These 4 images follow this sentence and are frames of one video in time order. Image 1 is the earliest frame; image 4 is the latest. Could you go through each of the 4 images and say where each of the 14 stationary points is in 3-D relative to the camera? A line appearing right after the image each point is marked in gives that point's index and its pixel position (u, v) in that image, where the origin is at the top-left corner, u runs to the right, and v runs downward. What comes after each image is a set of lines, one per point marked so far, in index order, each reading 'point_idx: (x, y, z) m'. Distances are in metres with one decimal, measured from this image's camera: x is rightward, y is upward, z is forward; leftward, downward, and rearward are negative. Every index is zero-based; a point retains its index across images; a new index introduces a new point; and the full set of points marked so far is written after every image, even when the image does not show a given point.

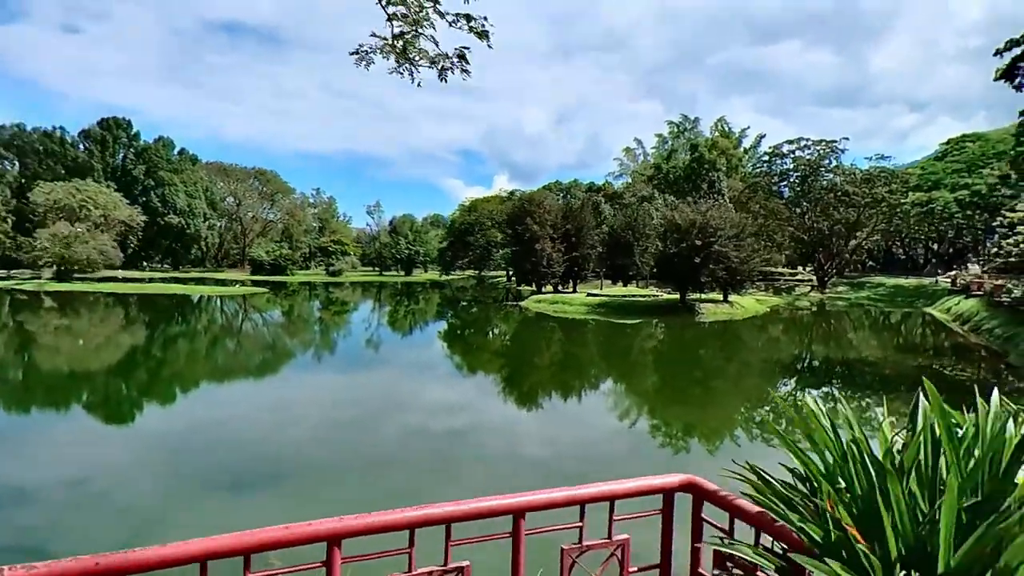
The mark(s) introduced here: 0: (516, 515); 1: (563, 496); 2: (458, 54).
0: (0.0, -0.6, +1.8) m
1: (+0.1, -0.6, +1.8) m
2: (-0.3, +1.2, +3.4) m
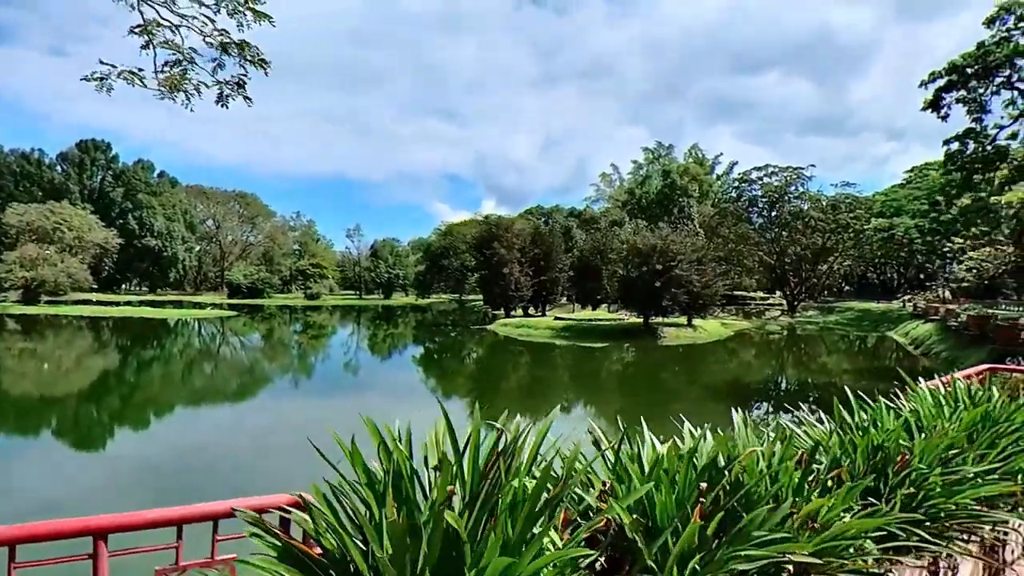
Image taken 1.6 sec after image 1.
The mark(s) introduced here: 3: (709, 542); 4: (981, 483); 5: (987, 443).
0: (-1.1, -0.7, +1.8) m
1: (-1.0, -0.6, +1.8) m
2: (-1.4, +1.1, +3.4) m
3: (+0.5, -0.6, +1.7) m
4: (+1.7, -0.7, +2.4) m
5: (+1.9, -0.6, +2.7) m
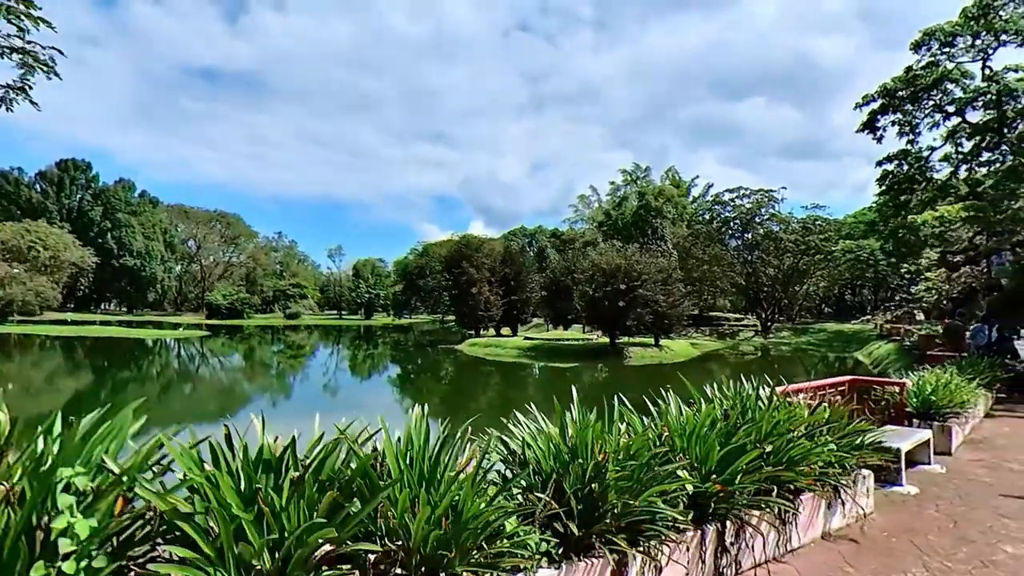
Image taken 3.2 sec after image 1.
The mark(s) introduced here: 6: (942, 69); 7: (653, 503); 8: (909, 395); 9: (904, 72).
0: (-2.1, -0.6, +1.7) m
1: (-2.0, -0.6, +1.7) m
2: (-2.5, +1.0, +3.4) m
3: (-0.6, -0.6, +1.6) m
4: (+0.6, -0.7, +2.4) m
5: (+0.8, -0.6, +2.7) m
6: (+8.8, +4.5, +13.5) m
7: (+0.5, -0.7, +2.3) m
8: (+3.2, -0.9, +5.3) m
9: (+8.4, +4.6, +14.1) m
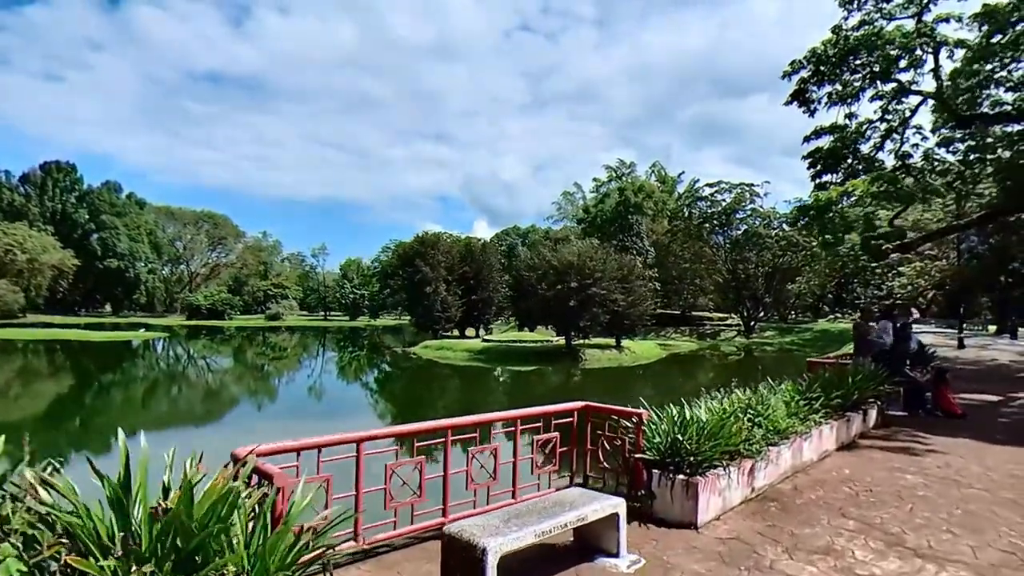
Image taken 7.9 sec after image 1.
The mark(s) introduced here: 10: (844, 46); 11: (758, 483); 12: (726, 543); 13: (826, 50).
0: (-4.6, -0.6, 0.0) m
1: (-4.5, -0.5, 0.0) m
2: (-4.9, +1.1, +1.7) m
3: (-3.0, -0.5, -0.1) m
4: (-1.8, -0.6, +0.6) m
5: (-1.6, -0.5, +0.9) m
6: (+6.4, +4.6, +11.7) m
7: (-1.9, -0.7, +0.5) m
8: (+0.8, -0.8, +3.5) m
9: (+6.0, +4.7, +12.3) m
10: (+6.0, +4.4, +12.0) m
11: (+1.4, -1.1, +3.8) m
12: (+1.0, -1.2, +3.0) m
13: (+5.8, +4.4, +12.3) m
